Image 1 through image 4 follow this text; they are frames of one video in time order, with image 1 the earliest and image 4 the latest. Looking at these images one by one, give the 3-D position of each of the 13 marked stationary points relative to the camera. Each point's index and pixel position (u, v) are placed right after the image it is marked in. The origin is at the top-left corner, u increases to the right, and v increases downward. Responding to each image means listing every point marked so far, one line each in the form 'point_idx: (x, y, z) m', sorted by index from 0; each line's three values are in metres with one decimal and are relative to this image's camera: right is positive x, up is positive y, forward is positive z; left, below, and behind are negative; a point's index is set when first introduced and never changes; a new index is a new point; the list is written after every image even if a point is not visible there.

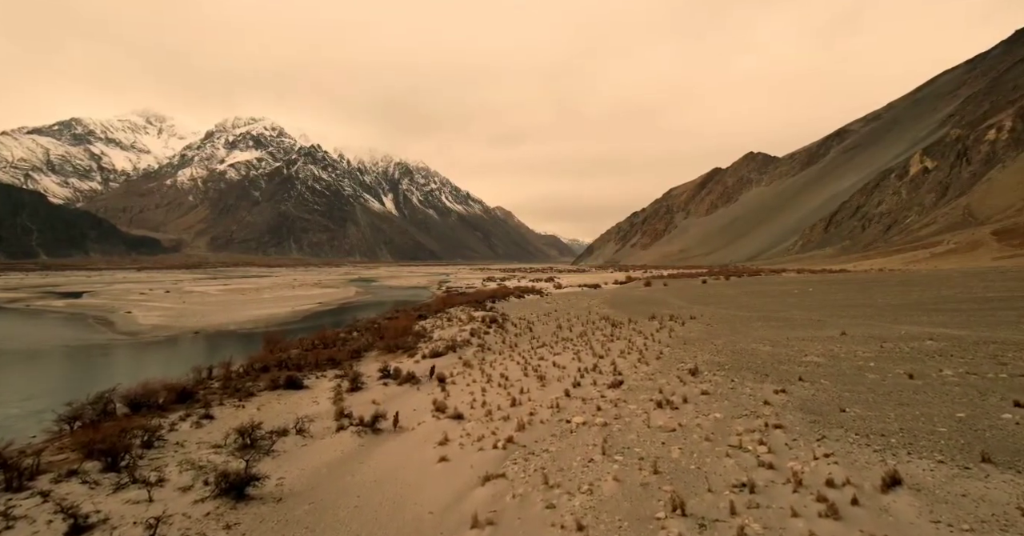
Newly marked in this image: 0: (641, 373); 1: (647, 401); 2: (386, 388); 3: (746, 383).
0: (+3.6, -3.0, +13.0) m
1: (+3.1, -3.1, +10.5) m
2: (-3.9, -3.7, +14.4) m
3: (+5.4, -2.7, +10.8) m
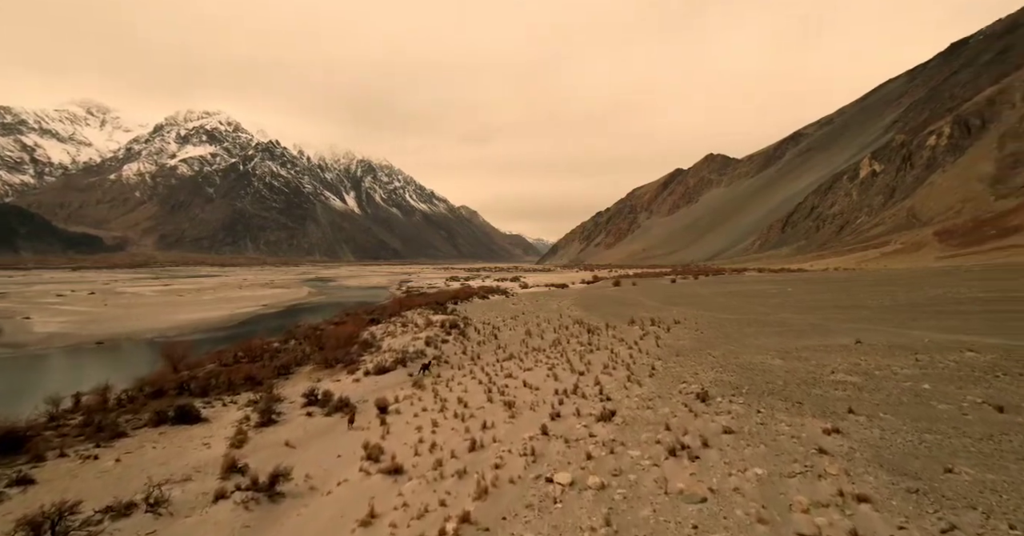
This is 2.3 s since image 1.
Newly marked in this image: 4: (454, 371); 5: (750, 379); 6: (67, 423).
0: (+2.7, -2.9, +10.3) m
1: (+2.4, -3.0, +7.8) m
2: (-4.8, -3.6, +11.1) m
3: (+4.7, -2.6, +8.2) m
4: (-1.9, -3.4, +15.3) m
5: (+5.5, -2.6, +10.7) m
6: (-10.2, -3.6, +10.7) m
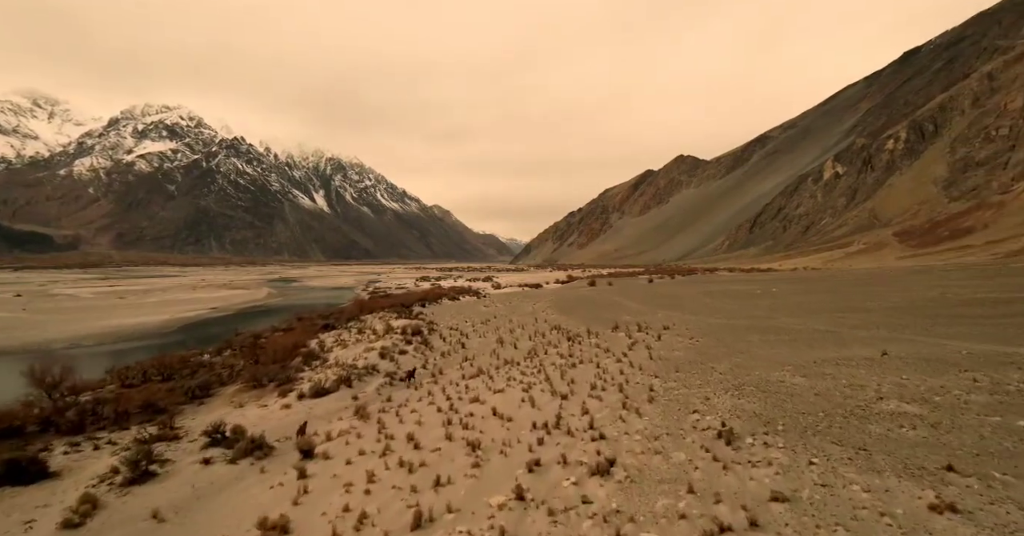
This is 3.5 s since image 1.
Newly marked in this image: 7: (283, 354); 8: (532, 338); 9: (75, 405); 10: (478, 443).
0: (+2.1, -2.9, +7.9) m
1: (+1.9, -3.0, +5.4) m
2: (-5.5, -3.6, +8.3) m
3: (+4.2, -2.6, +5.9) m
4: (-2.8, -3.4, +12.6) m
5: (+4.8, -2.5, +8.5) m
6: (-10.8, -3.5, +7.6) m
7: (-8.9, -3.3, +18.0) m
8: (+0.9, -2.9, +19.8) m
9: (-10.7, -3.4, +11.3) m
10: (-0.6, -3.2, +8.6) m
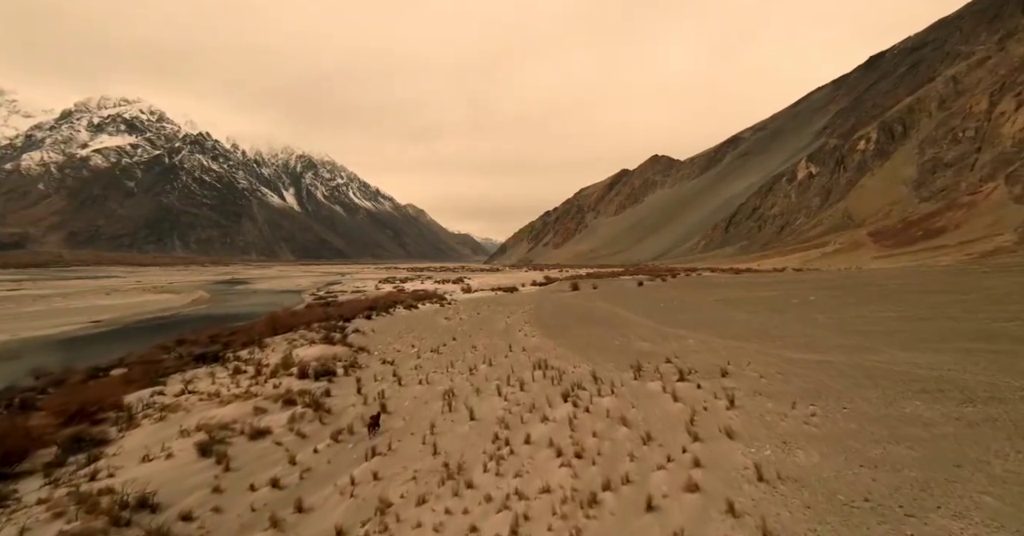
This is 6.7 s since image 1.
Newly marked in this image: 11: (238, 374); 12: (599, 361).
0: (+1.7, -3.0, +0.1) m
1: (+1.6, -3.1, -2.4) m
2: (-5.9, -3.8, +0.1) m
3: (+3.9, -2.7, -1.7) m
4: (-3.5, -3.5, +4.5) m
5: (+4.4, -2.7, +0.8) m
6: (-11.2, -3.7, -0.9) m
7: (-9.9, -3.4, +9.6) m
8: (-0.2, -3.1, +11.9) m
9: (-11.3, -3.6, +2.8) m
10: (-1.1, -3.4, +0.7) m
11: (-8.7, -3.3, +14.7) m
12: (+2.5, -2.7, +13.9) m
